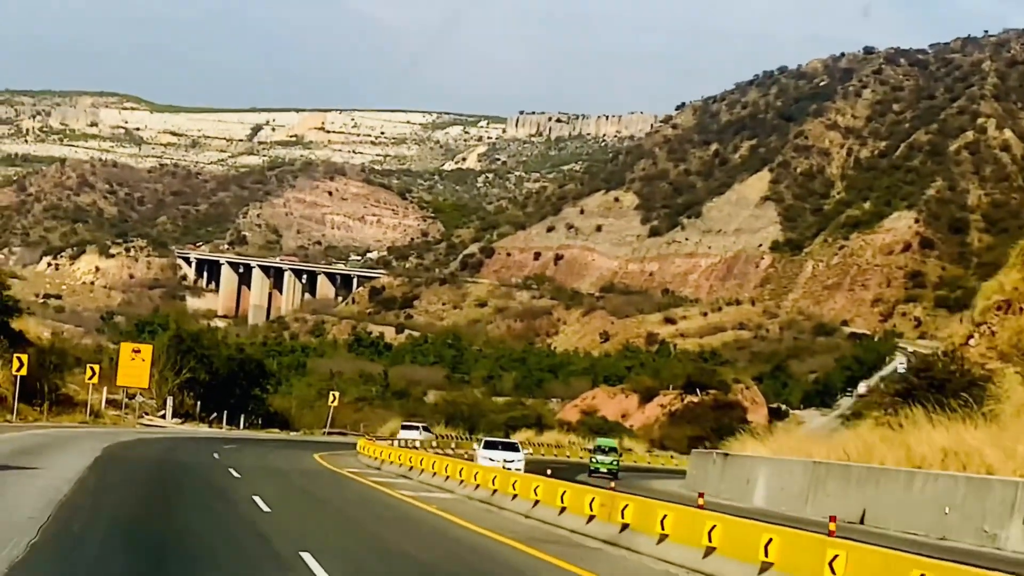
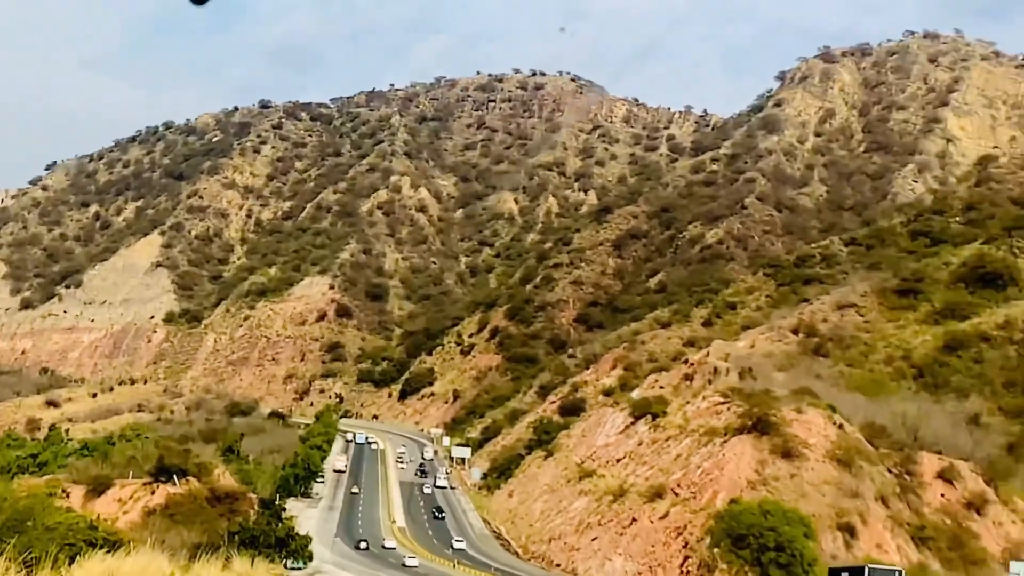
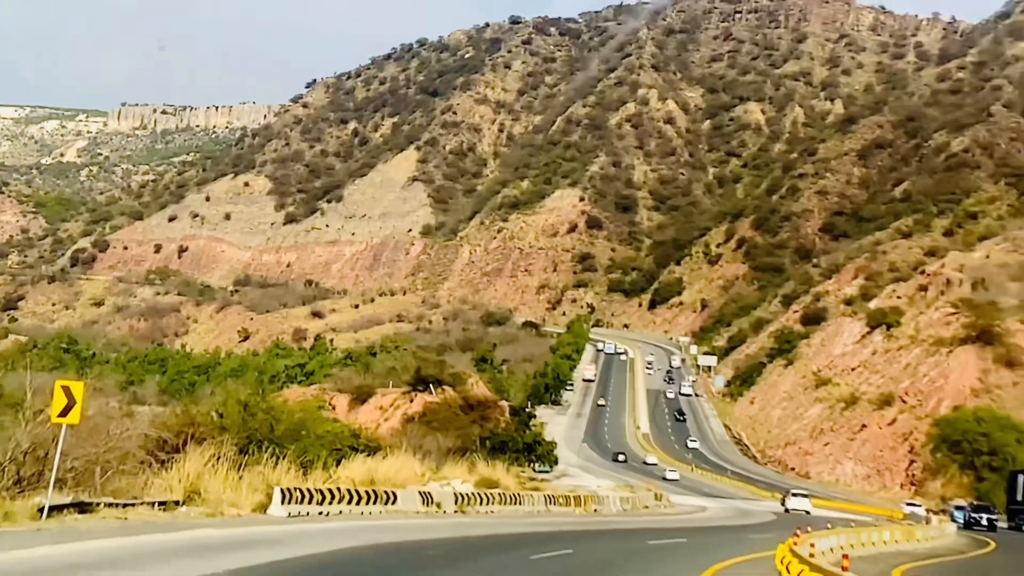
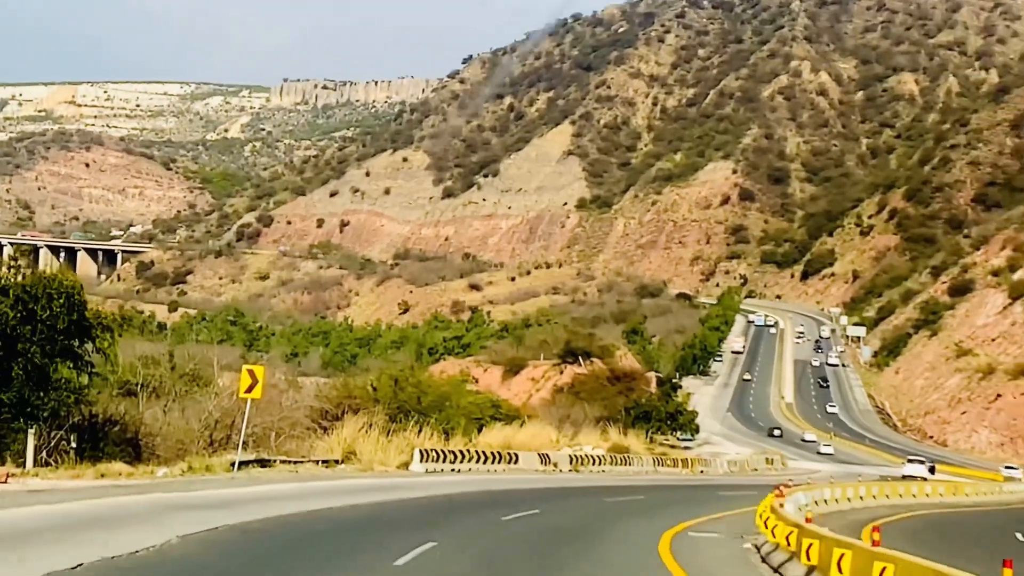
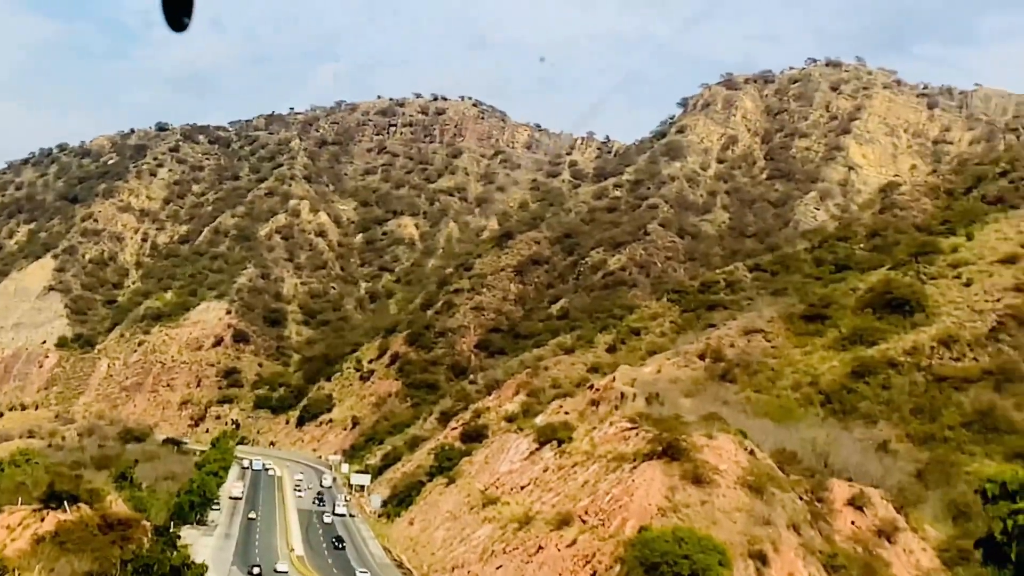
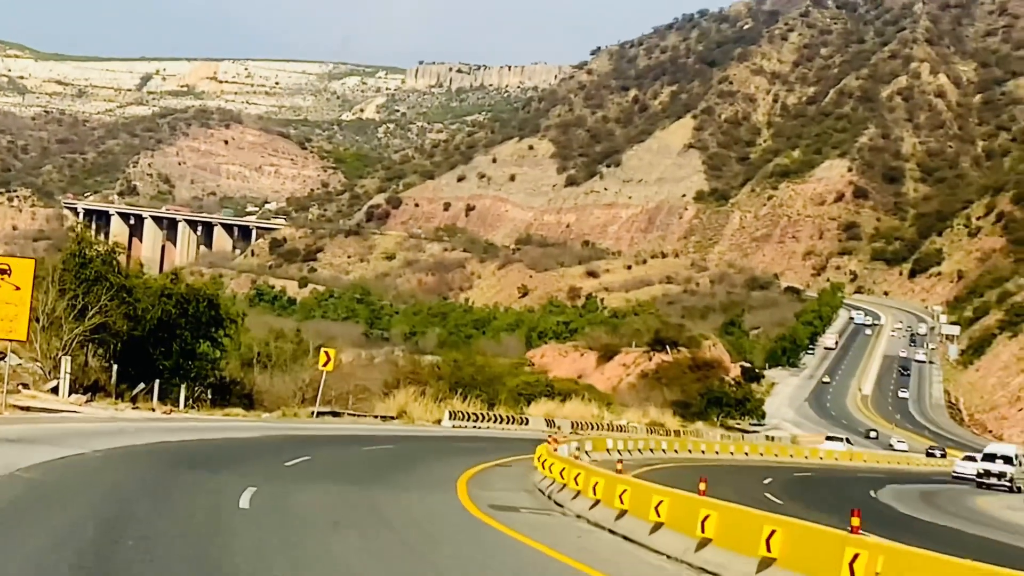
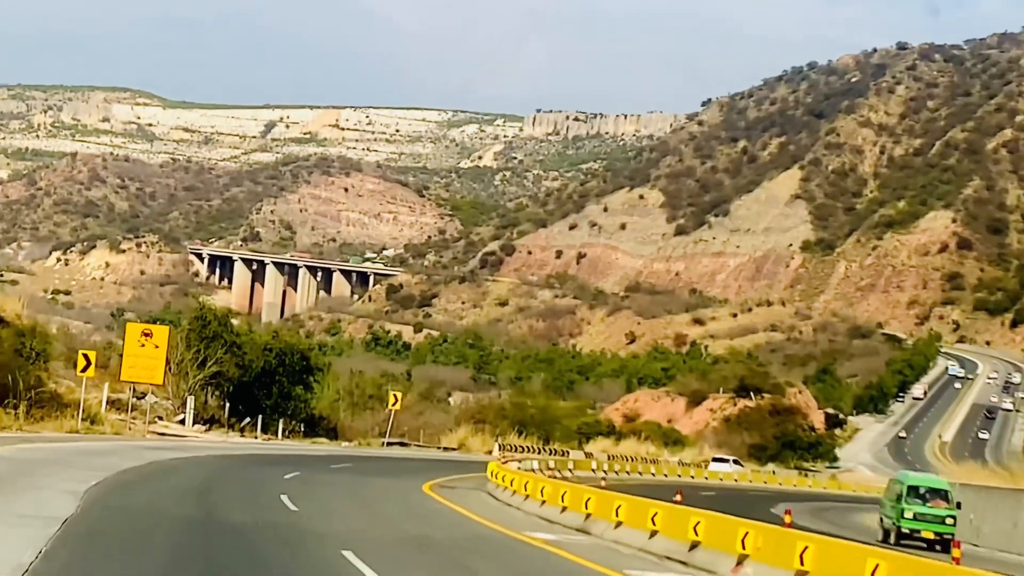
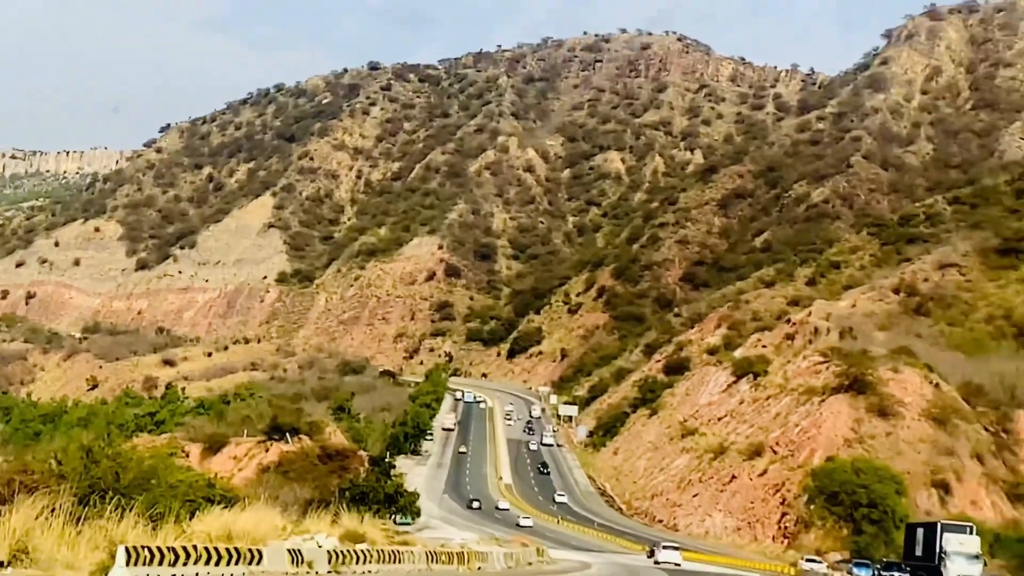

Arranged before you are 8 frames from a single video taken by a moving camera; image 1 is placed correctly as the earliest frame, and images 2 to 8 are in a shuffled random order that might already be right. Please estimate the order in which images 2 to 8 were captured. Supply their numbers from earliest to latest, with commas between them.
7, 6, 4, 3, 8, 2, 5
